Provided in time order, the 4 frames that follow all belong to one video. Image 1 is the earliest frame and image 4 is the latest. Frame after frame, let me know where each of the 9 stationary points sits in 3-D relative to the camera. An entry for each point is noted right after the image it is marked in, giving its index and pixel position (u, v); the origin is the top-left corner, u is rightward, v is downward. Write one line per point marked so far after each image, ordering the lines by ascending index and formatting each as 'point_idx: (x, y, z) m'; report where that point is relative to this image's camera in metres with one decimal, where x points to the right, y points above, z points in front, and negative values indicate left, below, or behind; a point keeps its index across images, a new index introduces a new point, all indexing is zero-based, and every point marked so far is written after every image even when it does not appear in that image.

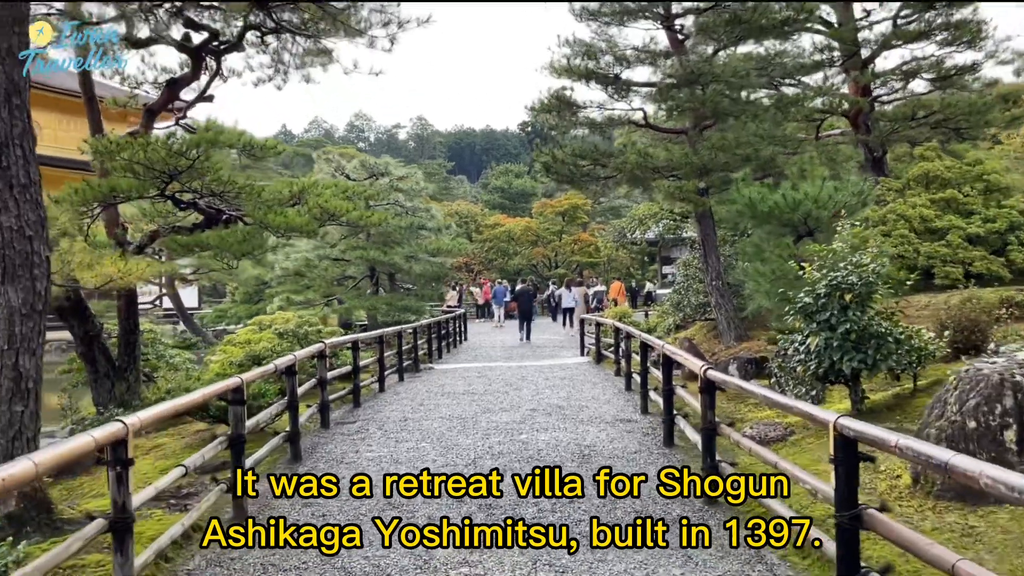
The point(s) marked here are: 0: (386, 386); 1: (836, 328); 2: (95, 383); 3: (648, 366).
0: (-1.4, -1.1, +9.2) m
1: (+2.1, -0.3, +5.2) m
2: (-3.9, -0.9, +7.7) m
3: (+1.2, -0.7, +7.1) m
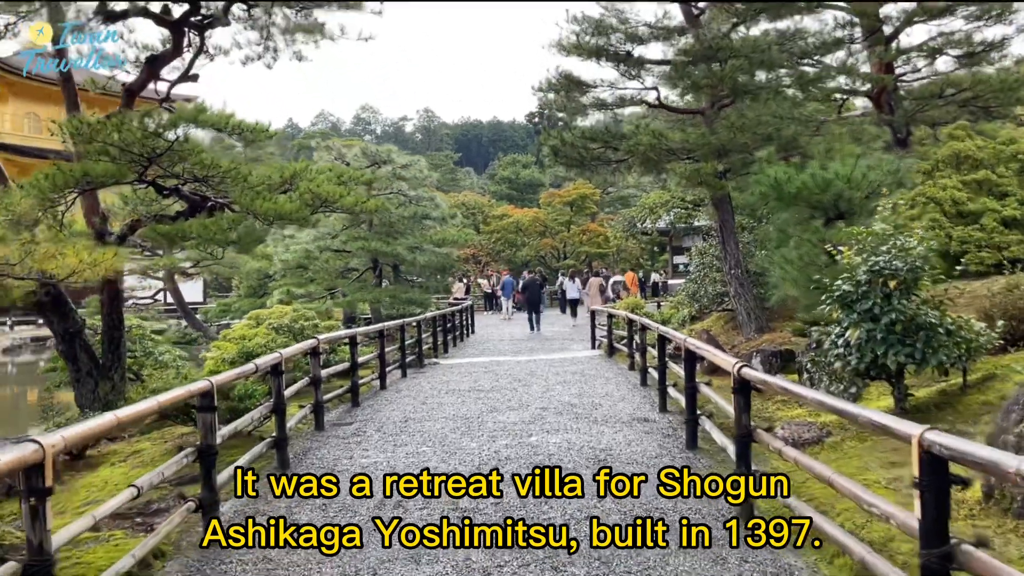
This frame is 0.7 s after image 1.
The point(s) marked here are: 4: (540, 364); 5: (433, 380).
0: (-1.3, -1.0, +8.7) m
1: (+2.1, -0.2, +4.7) m
2: (-3.8, -0.8, +7.2) m
3: (+1.3, -0.6, +6.6) m
4: (+0.4, -1.0, +11.0) m
5: (-0.9, -1.0, +9.1) m
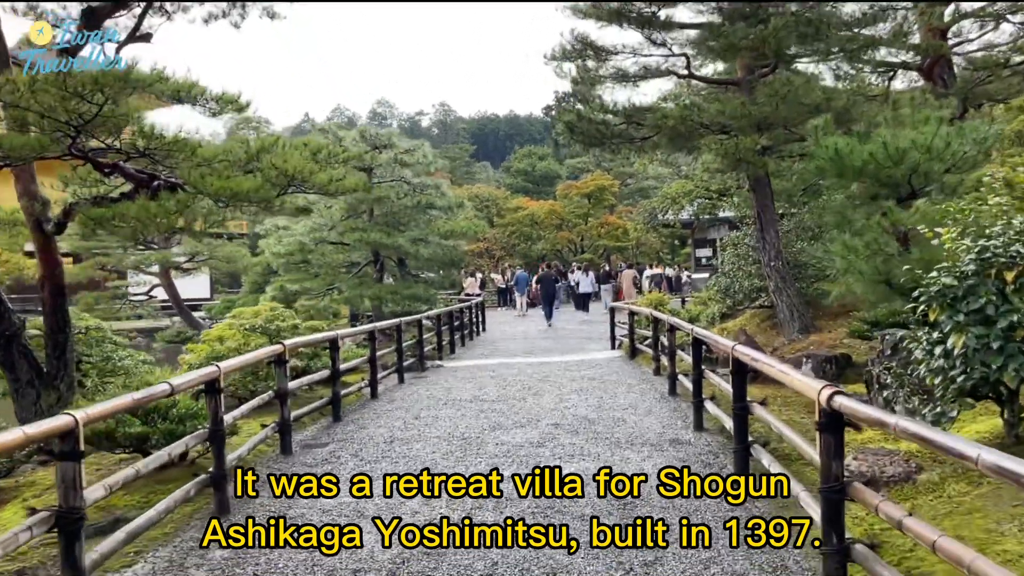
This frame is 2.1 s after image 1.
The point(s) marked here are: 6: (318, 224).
0: (-1.2, -1.0, +7.7) m
1: (+2.1, -0.1, +3.6) m
2: (-3.8, -0.8, +6.2) m
3: (+1.3, -0.5, +5.6) m
4: (+0.5, -1.0, +9.9) m
5: (-0.8, -1.0, +8.0) m
6: (-3.0, +1.0, +12.6) m
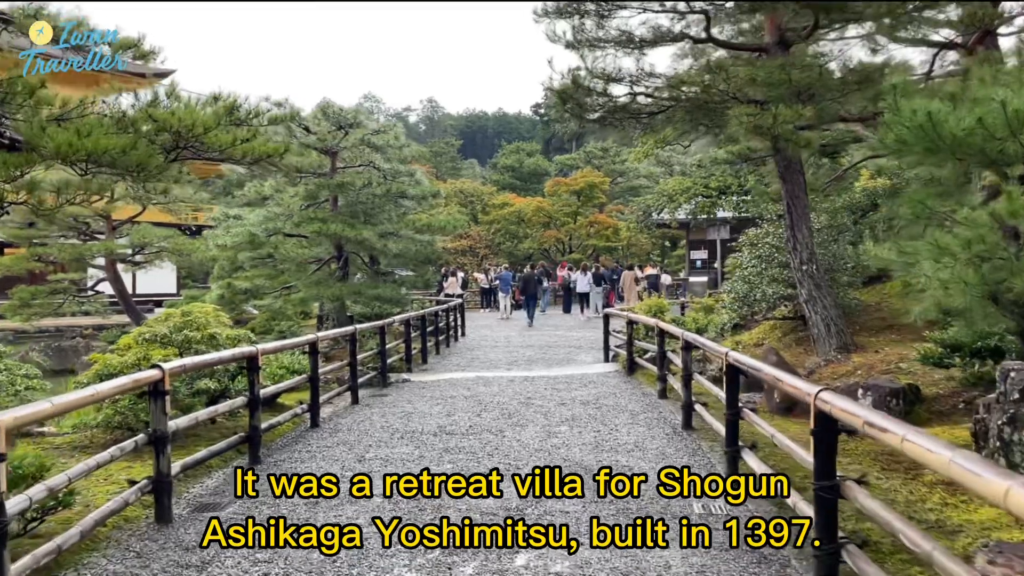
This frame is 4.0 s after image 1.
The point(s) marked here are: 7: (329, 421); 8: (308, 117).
0: (-1.4, -1.0, +6.2) m
1: (+2.0, -0.2, +2.2) m
2: (-3.9, -0.8, +4.7) m
3: (+1.2, -0.6, +4.1) m
4: (+0.3, -1.0, +8.5) m
5: (-1.0, -1.0, +6.6) m
6: (-3.2, +1.0, +11.1) m
7: (-1.4, -1.0, +6.1) m
8: (-2.7, +2.2, +10.9) m
